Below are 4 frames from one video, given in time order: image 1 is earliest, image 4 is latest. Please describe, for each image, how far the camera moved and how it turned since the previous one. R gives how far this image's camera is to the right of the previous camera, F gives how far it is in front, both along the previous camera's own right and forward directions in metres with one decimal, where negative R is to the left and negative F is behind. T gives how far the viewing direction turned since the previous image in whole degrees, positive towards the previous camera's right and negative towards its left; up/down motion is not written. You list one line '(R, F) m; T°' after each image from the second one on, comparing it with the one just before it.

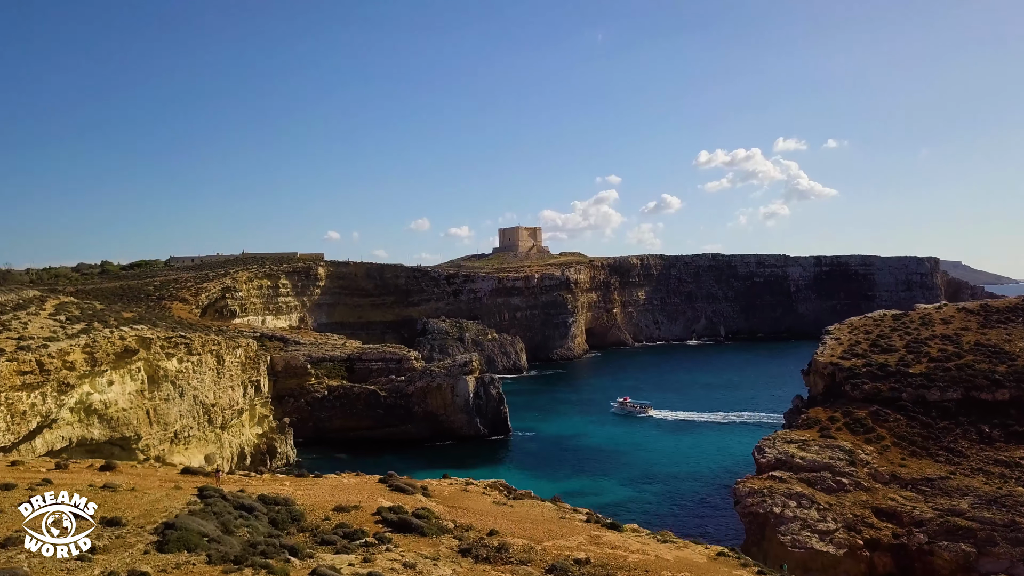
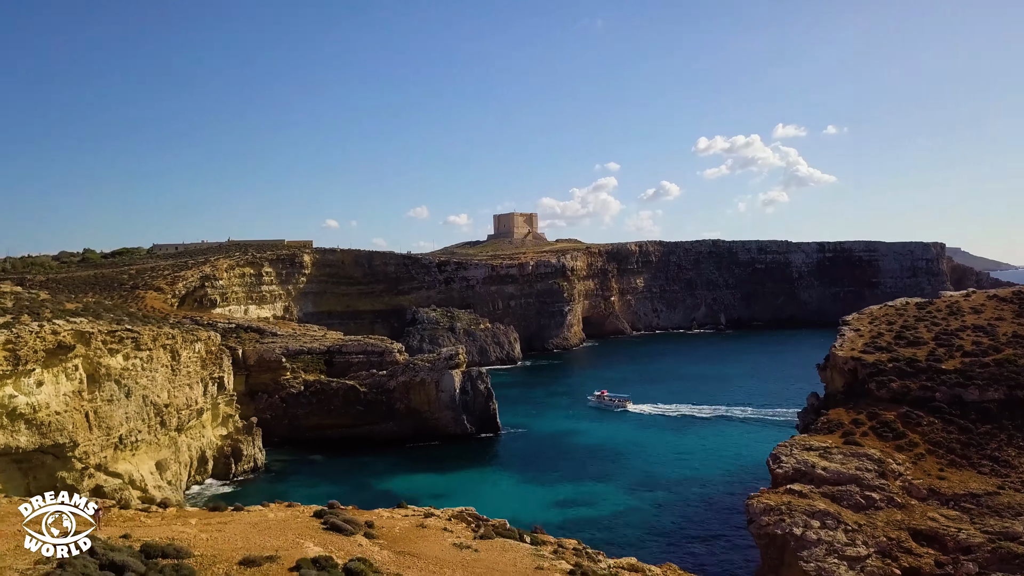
(+0.4, +2.2) m; 0°
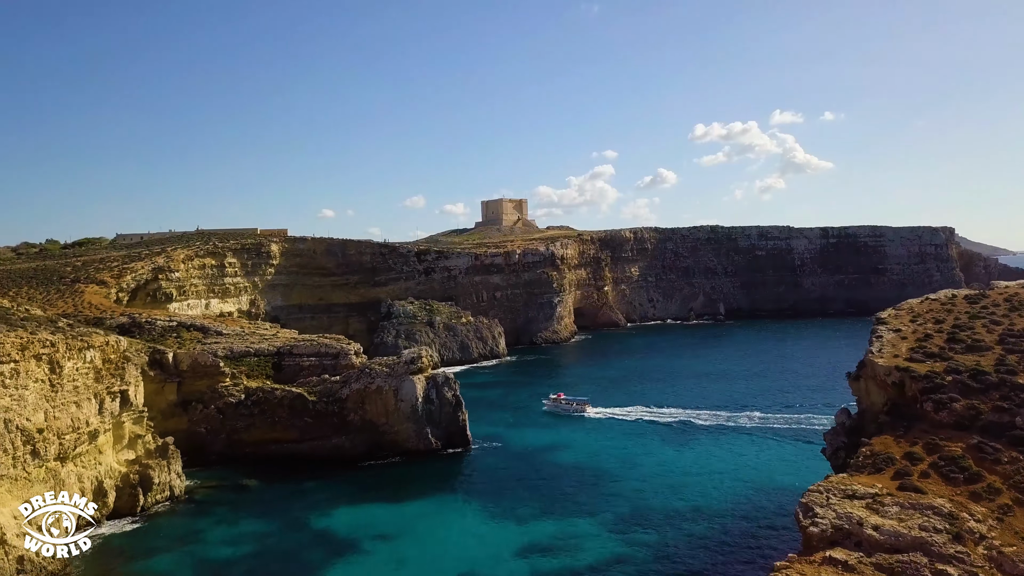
(+0.8, +4.0) m; 0°
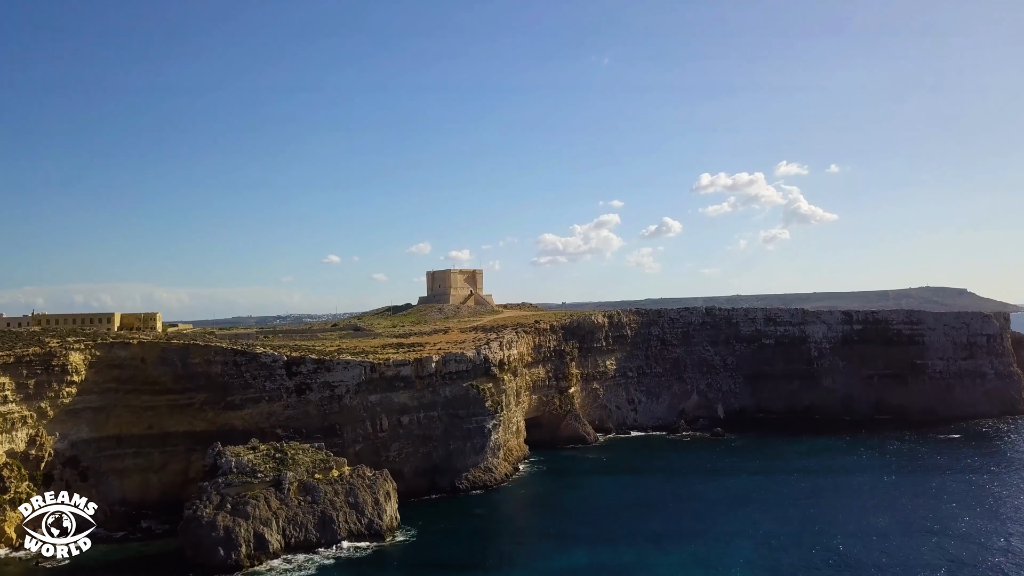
(+4.6, +15.7) m; 0°
